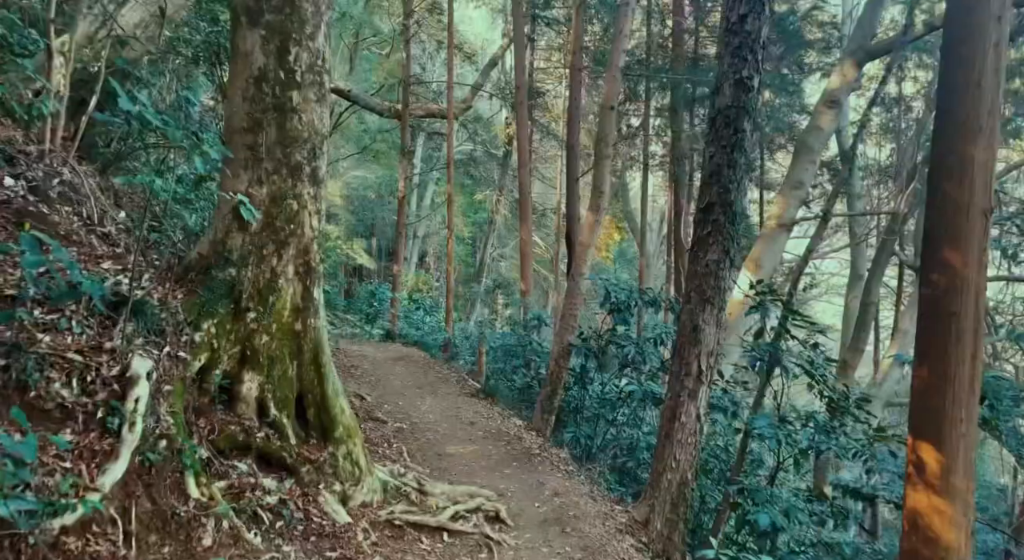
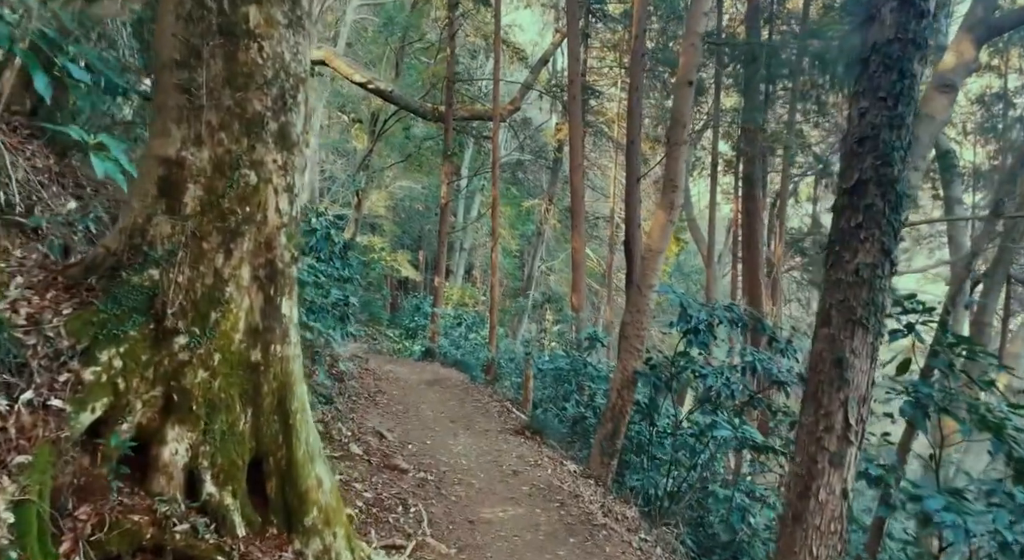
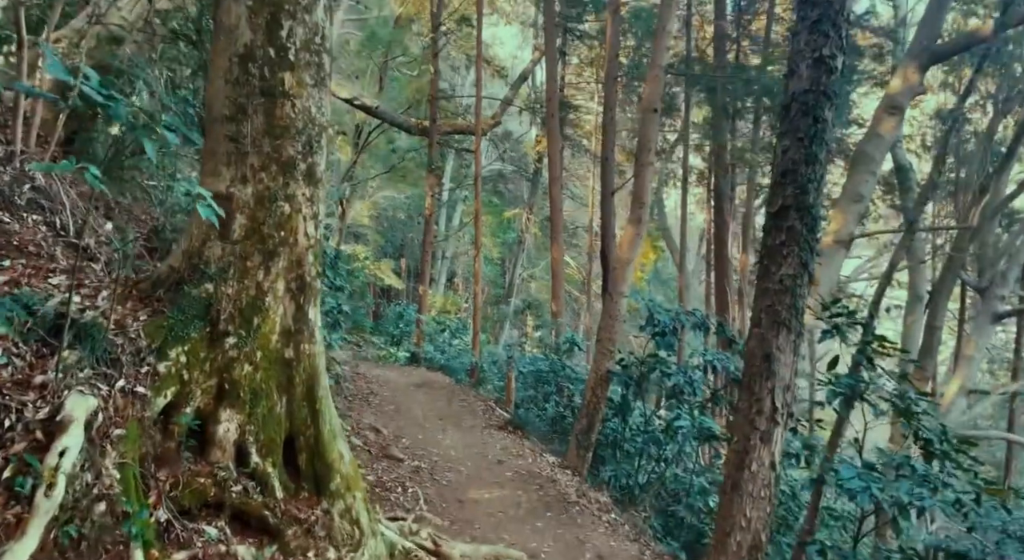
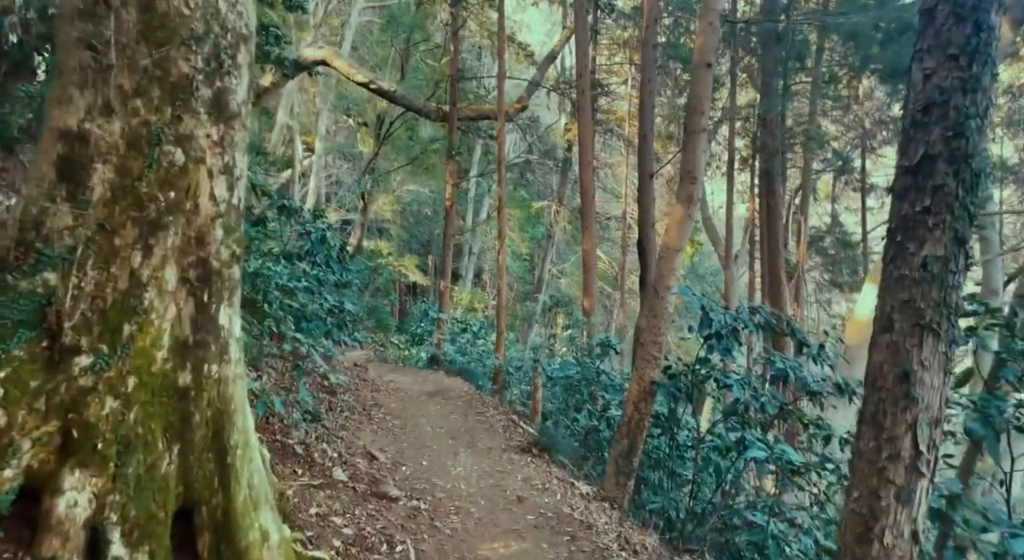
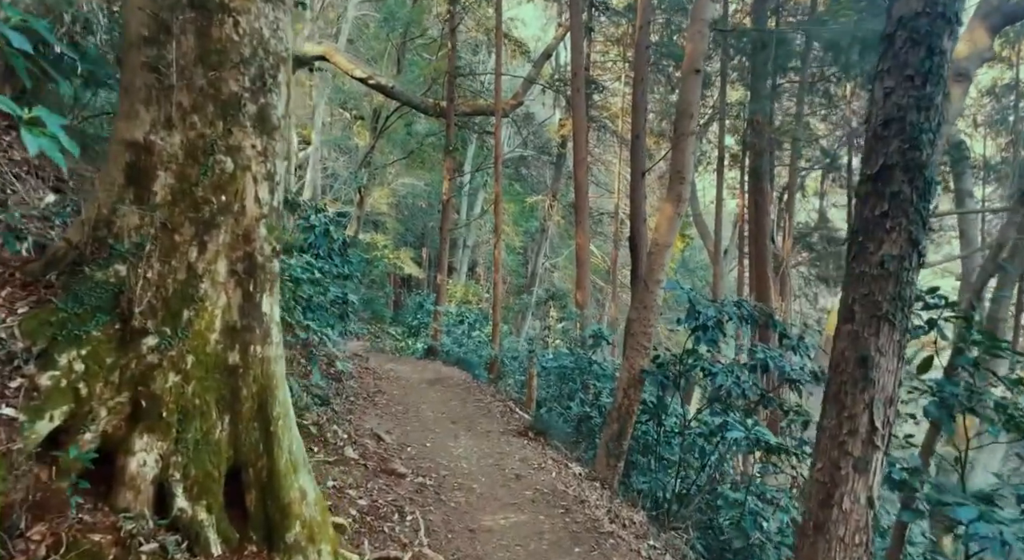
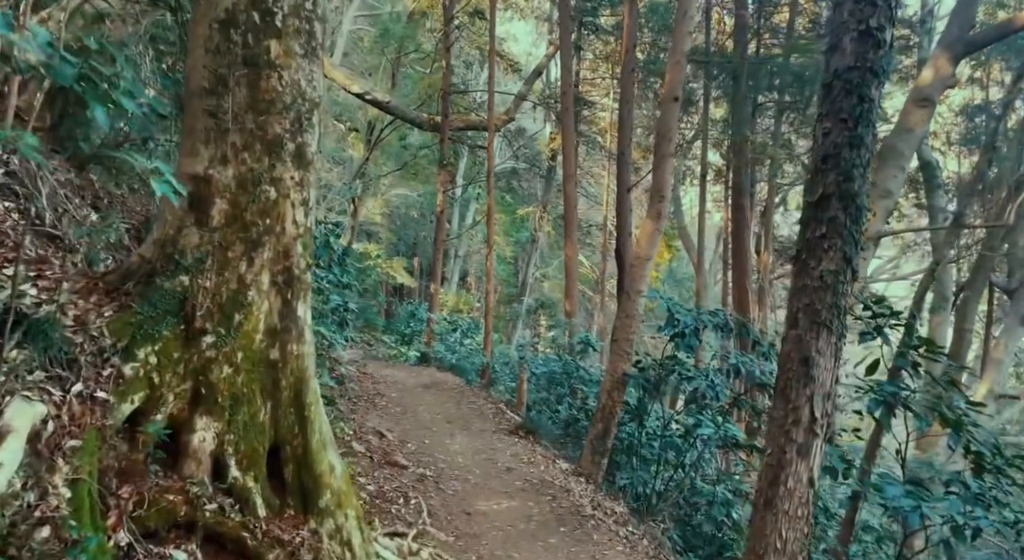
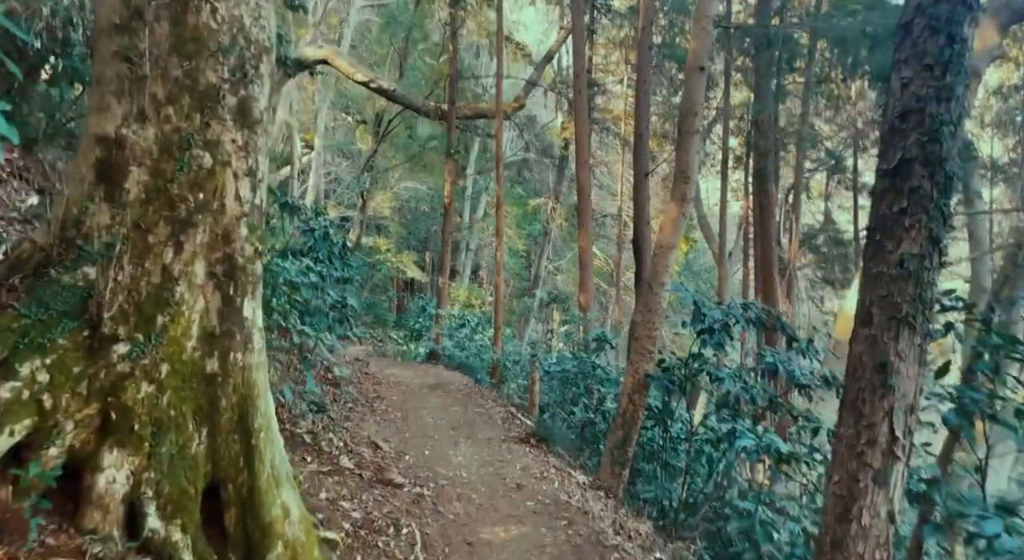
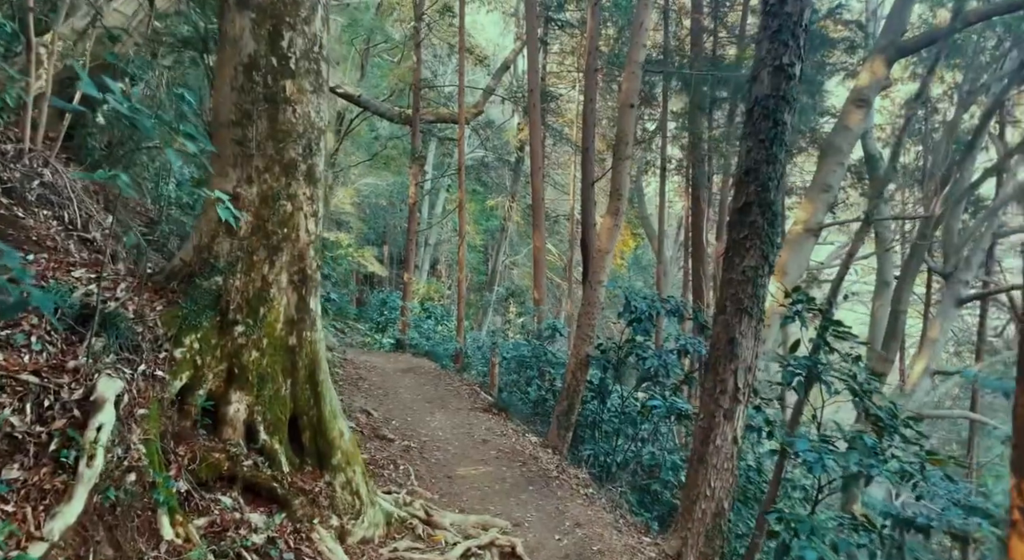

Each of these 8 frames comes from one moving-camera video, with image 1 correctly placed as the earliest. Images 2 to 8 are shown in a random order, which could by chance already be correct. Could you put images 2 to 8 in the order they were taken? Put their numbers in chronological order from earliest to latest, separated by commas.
8, 3, 6, 2, 5, 7, 4
